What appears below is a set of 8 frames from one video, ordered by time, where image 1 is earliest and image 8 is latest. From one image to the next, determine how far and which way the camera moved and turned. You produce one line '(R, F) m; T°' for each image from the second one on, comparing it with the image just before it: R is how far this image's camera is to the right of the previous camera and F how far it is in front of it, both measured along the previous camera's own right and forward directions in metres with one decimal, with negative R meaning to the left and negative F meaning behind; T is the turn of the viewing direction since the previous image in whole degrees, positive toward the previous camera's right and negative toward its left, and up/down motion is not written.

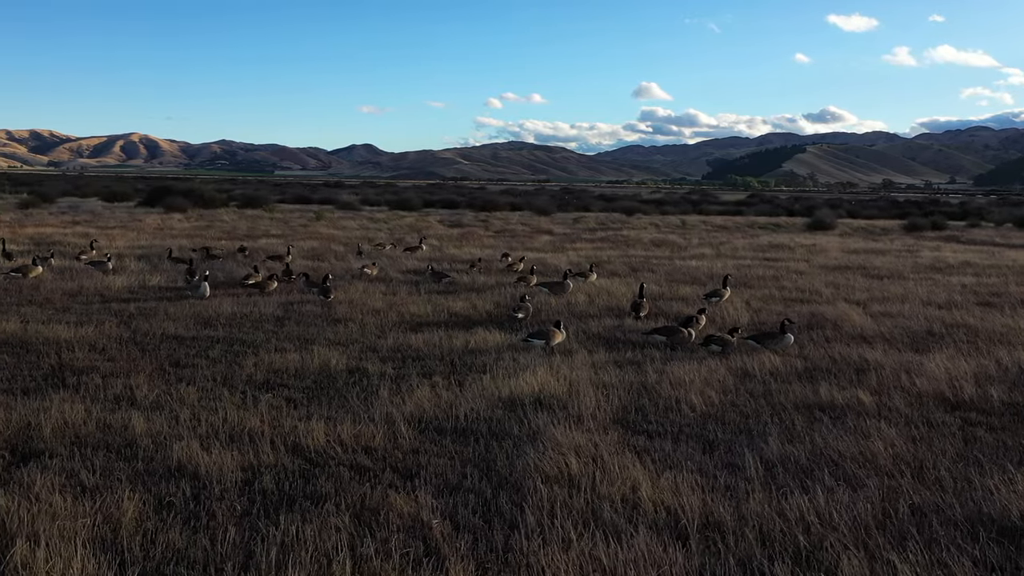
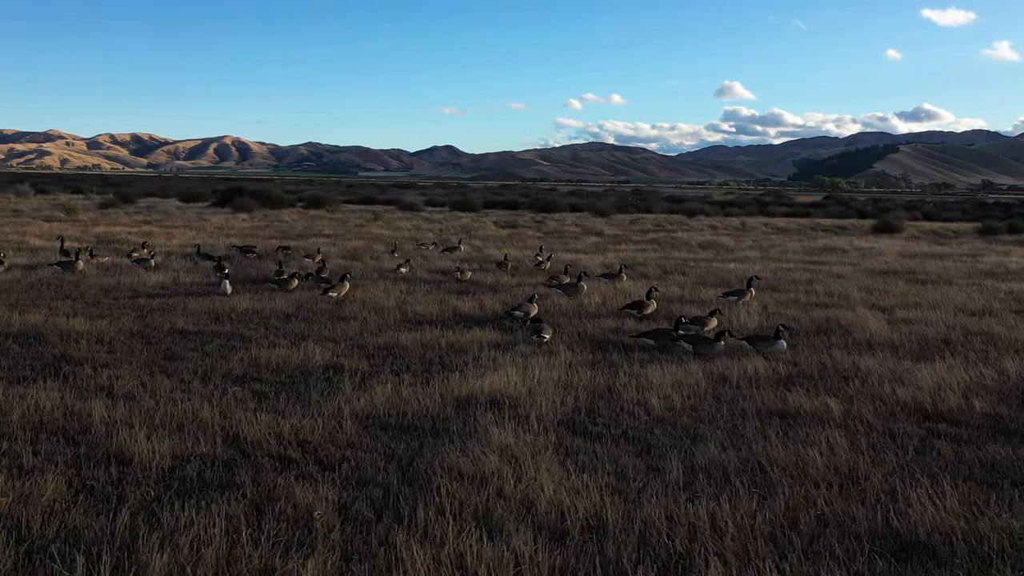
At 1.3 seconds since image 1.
(+0.9, 0.0) m; -5°
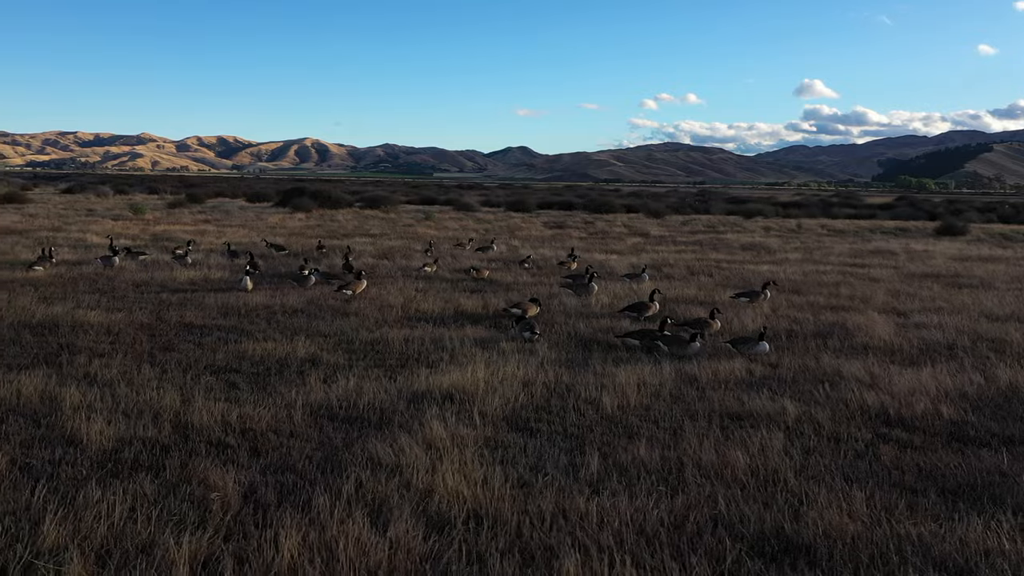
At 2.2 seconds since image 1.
(+0.9, -0.1) m; -5°
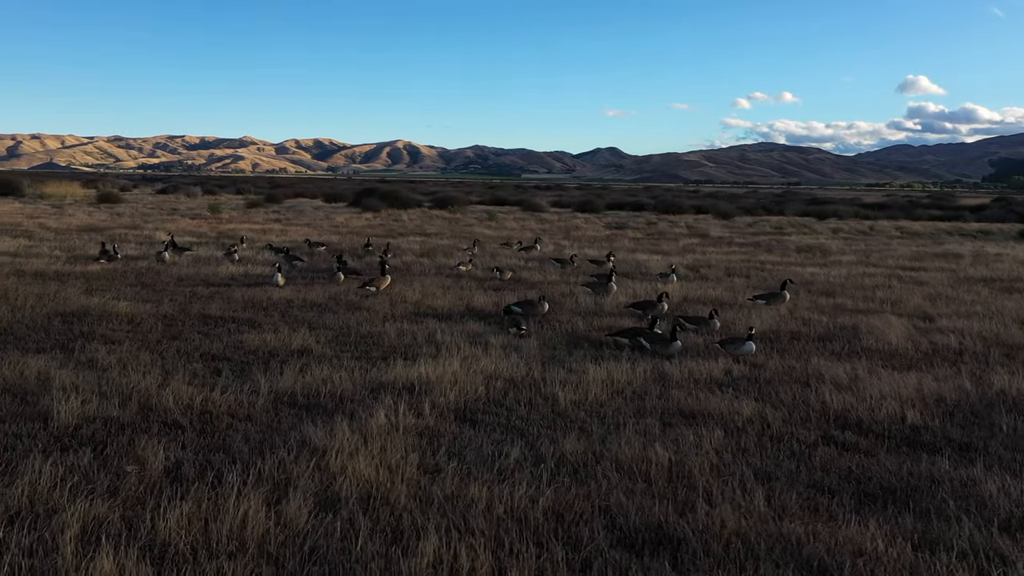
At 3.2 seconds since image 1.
(+1.0, -0.1) m; -6°
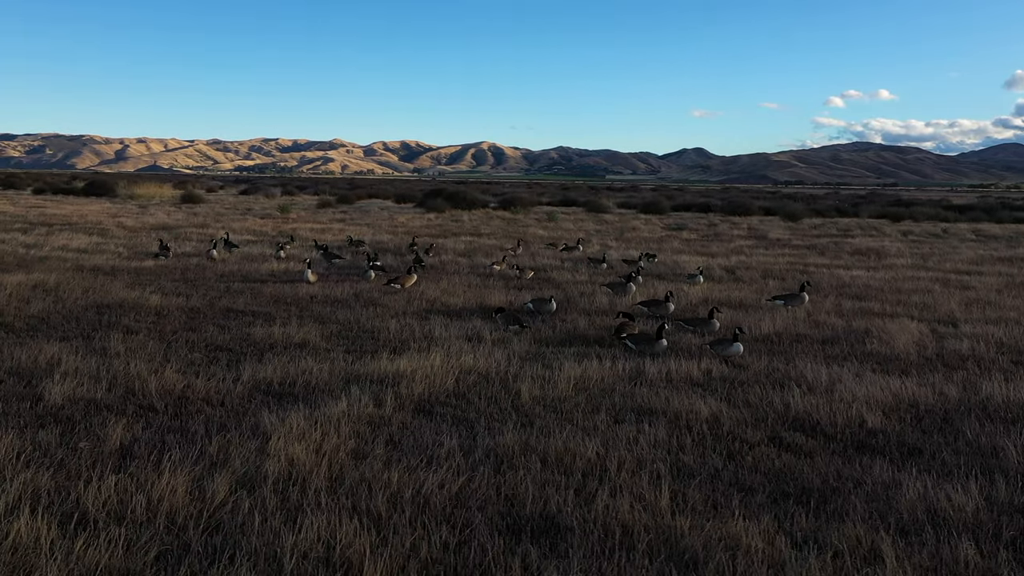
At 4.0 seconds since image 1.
(+0.9, -0.1) m; -6°
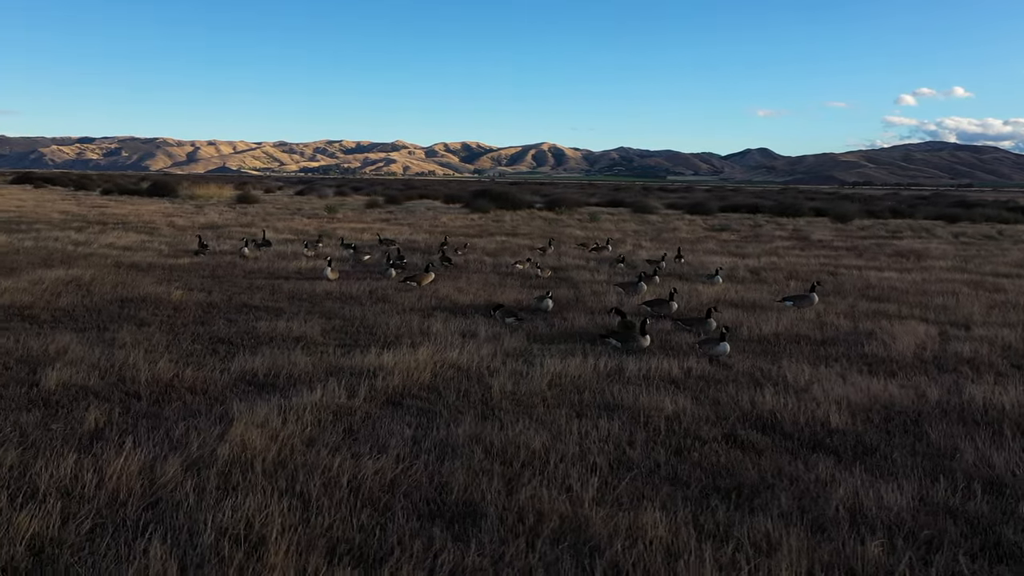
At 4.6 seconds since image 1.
(+0.7, -0.1) m; -4°
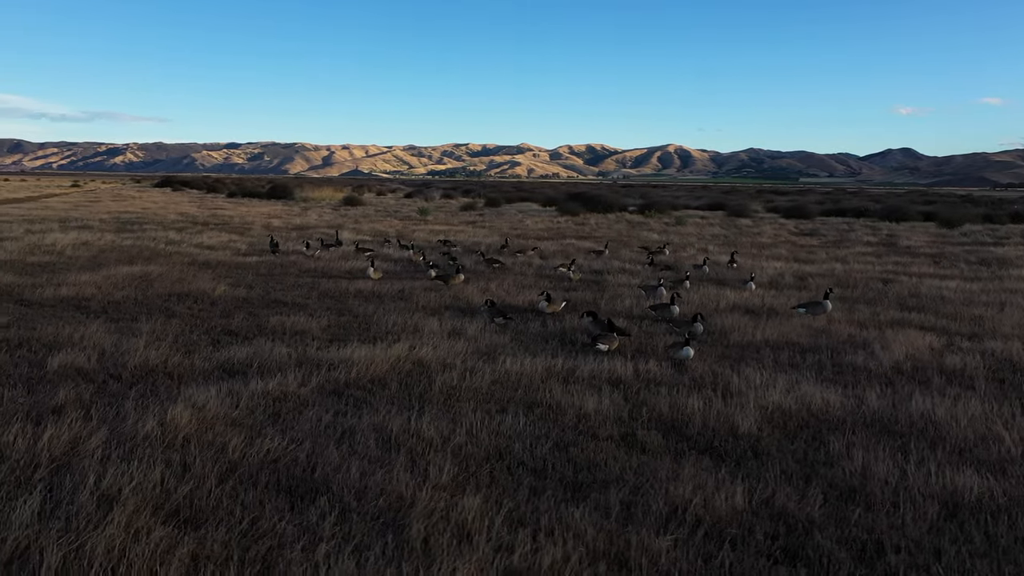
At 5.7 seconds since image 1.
(+1.5, -0.2) m; -8°
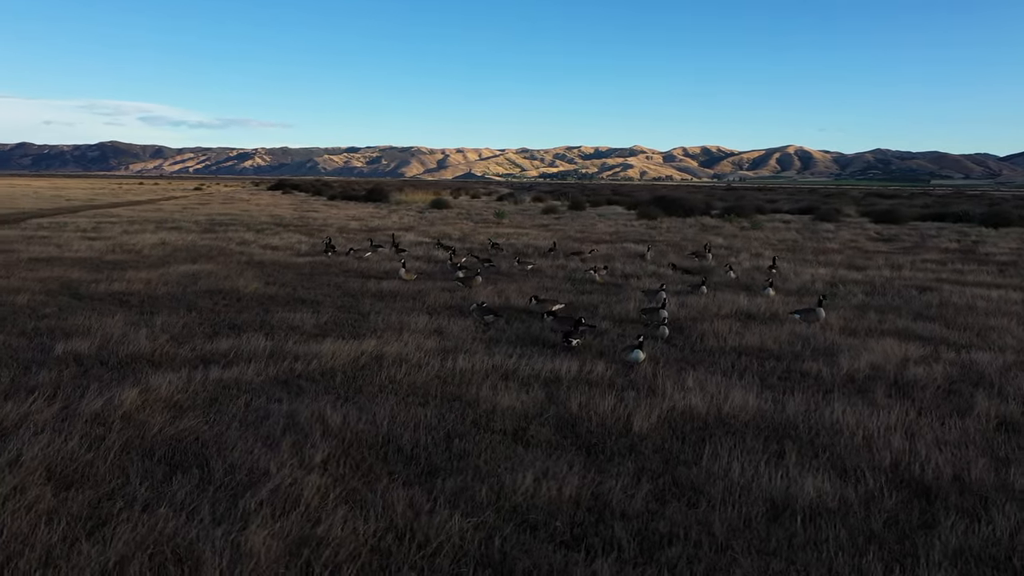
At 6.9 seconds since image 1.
(+1.5, -0.3) m; -8°
